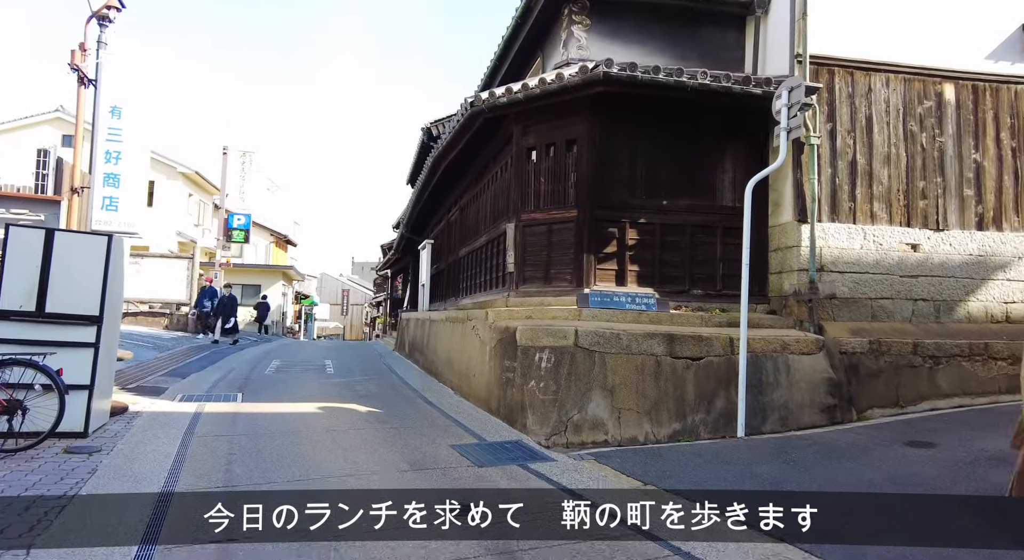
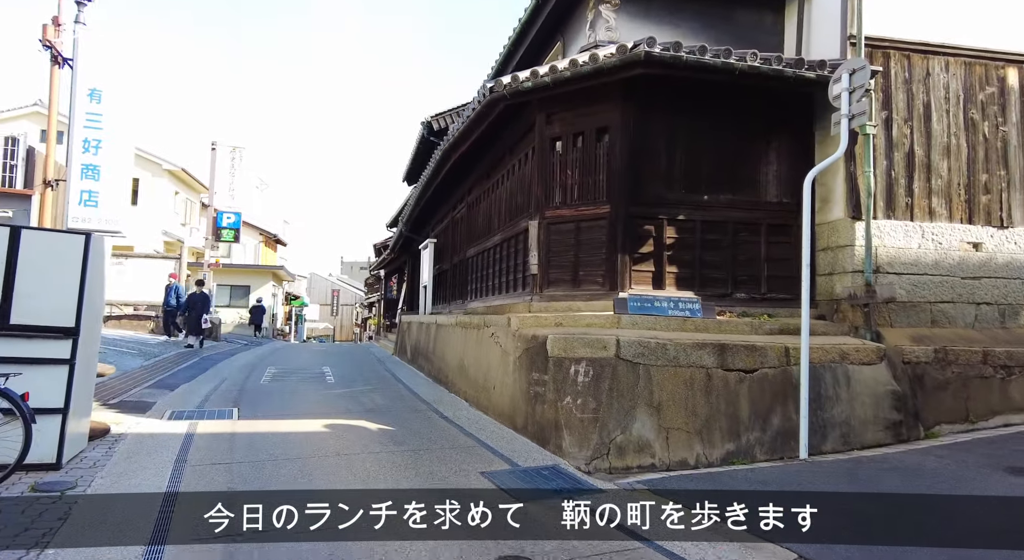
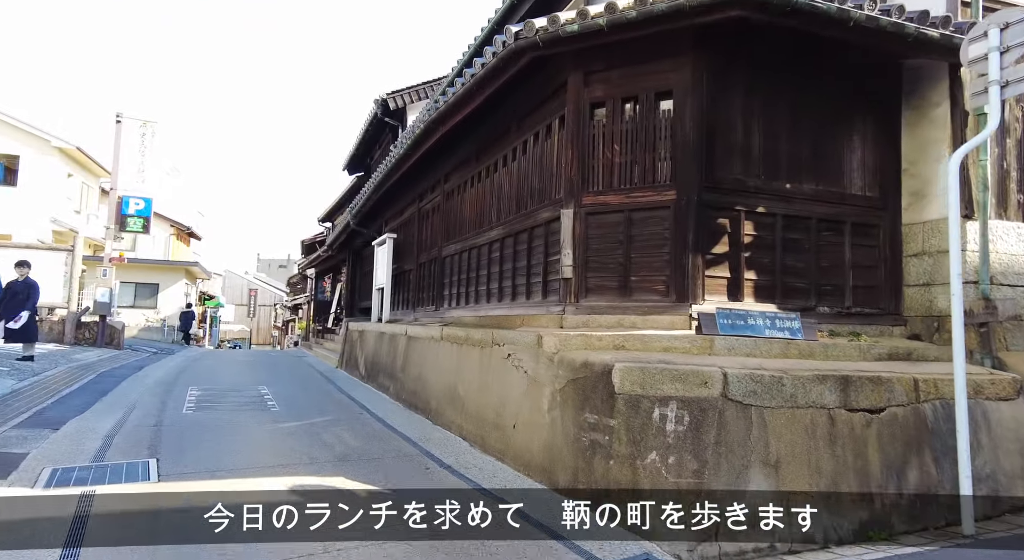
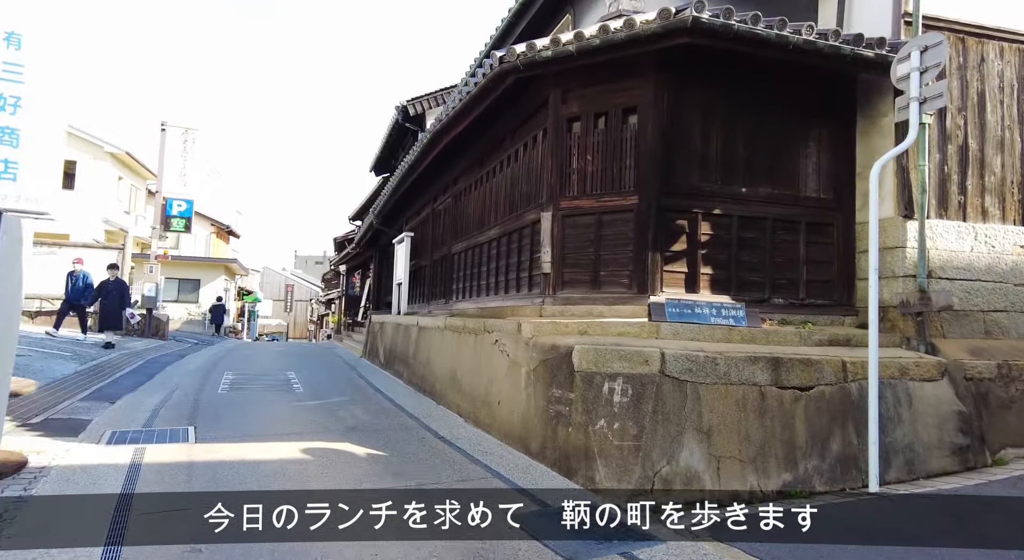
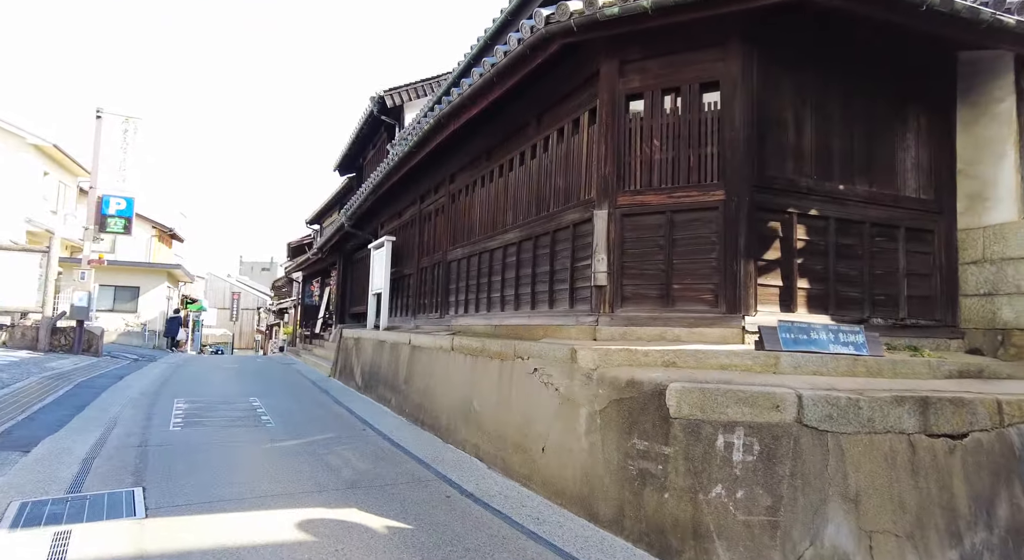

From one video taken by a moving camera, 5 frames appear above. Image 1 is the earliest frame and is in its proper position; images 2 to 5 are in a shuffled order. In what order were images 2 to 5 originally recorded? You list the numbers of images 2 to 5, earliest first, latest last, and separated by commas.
2, 4, 3, 5
